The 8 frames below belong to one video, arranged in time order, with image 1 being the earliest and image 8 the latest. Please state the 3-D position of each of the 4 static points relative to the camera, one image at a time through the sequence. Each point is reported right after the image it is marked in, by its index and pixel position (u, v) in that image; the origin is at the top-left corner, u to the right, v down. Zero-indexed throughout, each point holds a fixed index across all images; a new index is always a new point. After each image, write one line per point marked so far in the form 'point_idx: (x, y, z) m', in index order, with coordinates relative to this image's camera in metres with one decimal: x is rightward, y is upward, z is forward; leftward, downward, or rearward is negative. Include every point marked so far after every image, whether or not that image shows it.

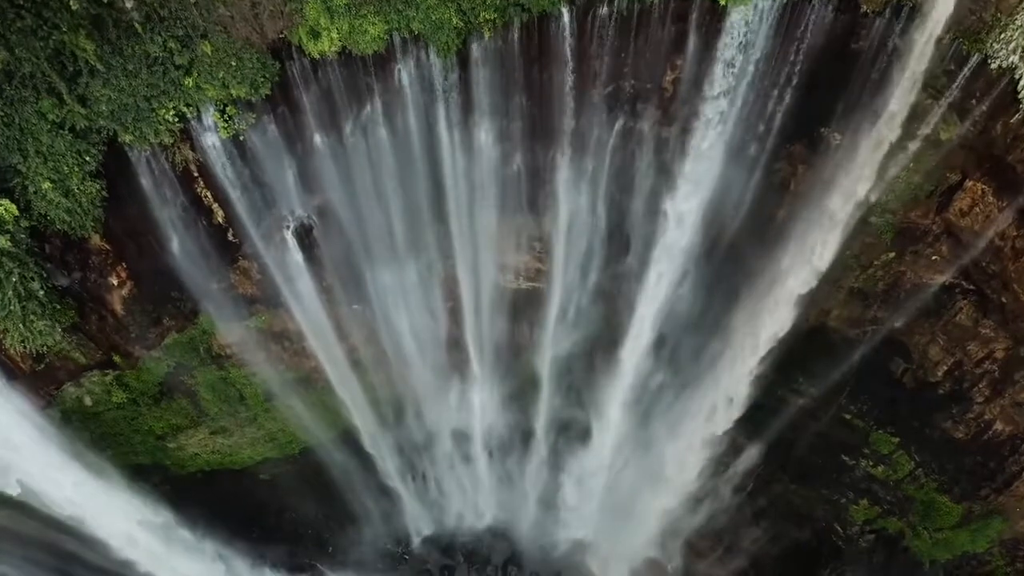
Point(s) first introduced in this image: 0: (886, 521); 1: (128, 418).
0: (+6.0, -3.8, +11.7) m
1: (-5.8, -2.0, +11.0) m
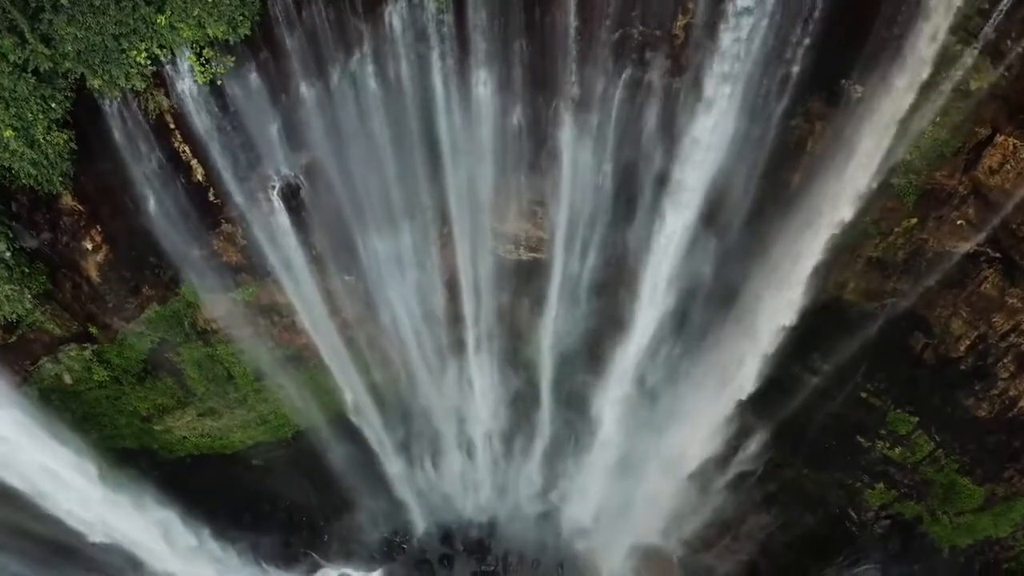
0: (+6.0, -3.4, +11.1) m
1: (-5.8, -1.6, +10.5) m
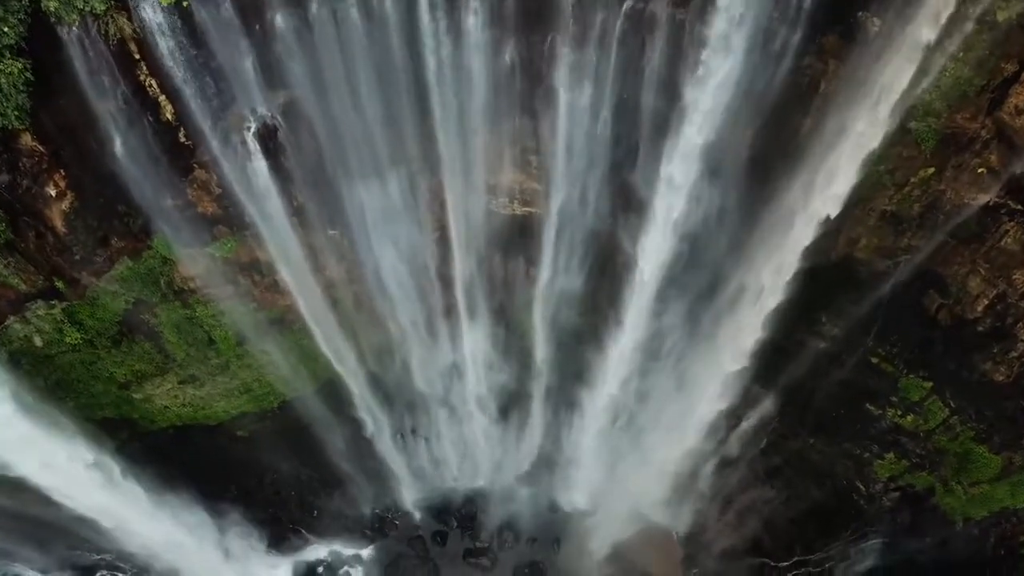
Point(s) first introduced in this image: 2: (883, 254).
0: (+5.9, -2.8, +10.7) m
1: (-5.9, -1.0, +10.0) m
2: (+4.8, +0.5, +9.4) m
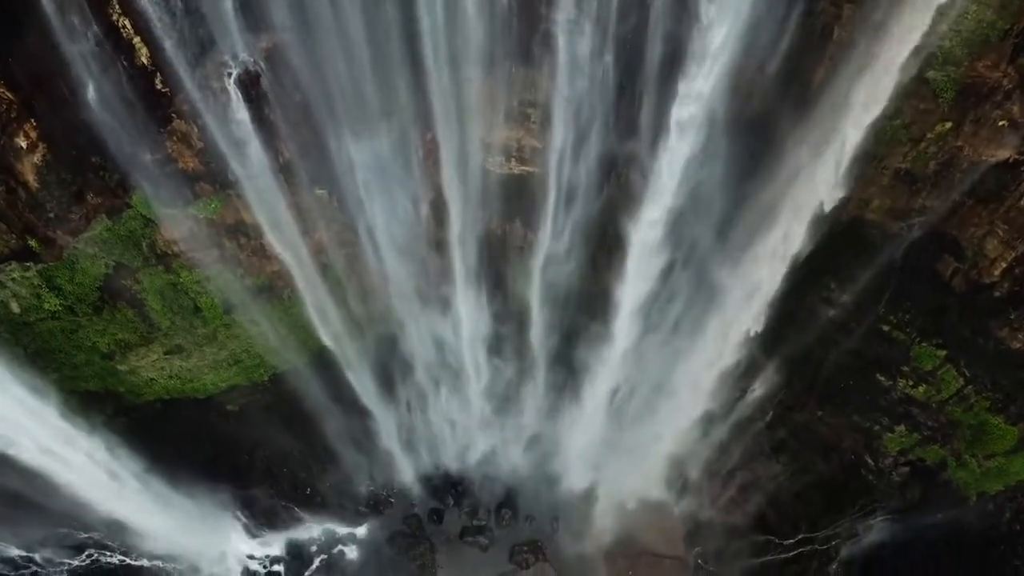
0: (+5.9, -2.3, +10.3) m
1: (-5.9, -0.6, +9.6) m
2: (+4.8, +0.9, +9.0) m
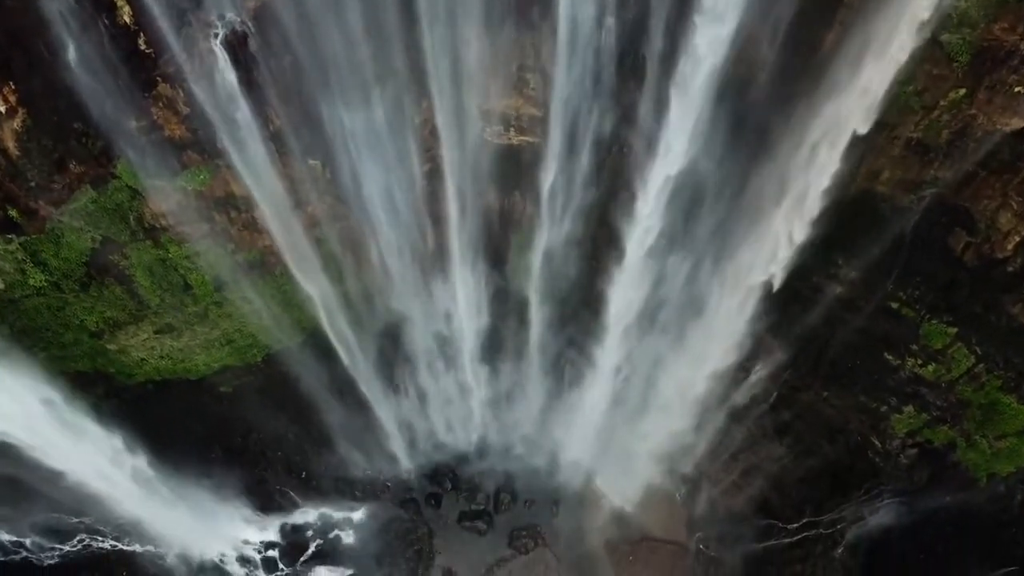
0: (+5.9, -2.0, +10.1) m
1: (-5.9, -0.3, +9.4) m
2: (+4.7, +1.2, +8.7) m
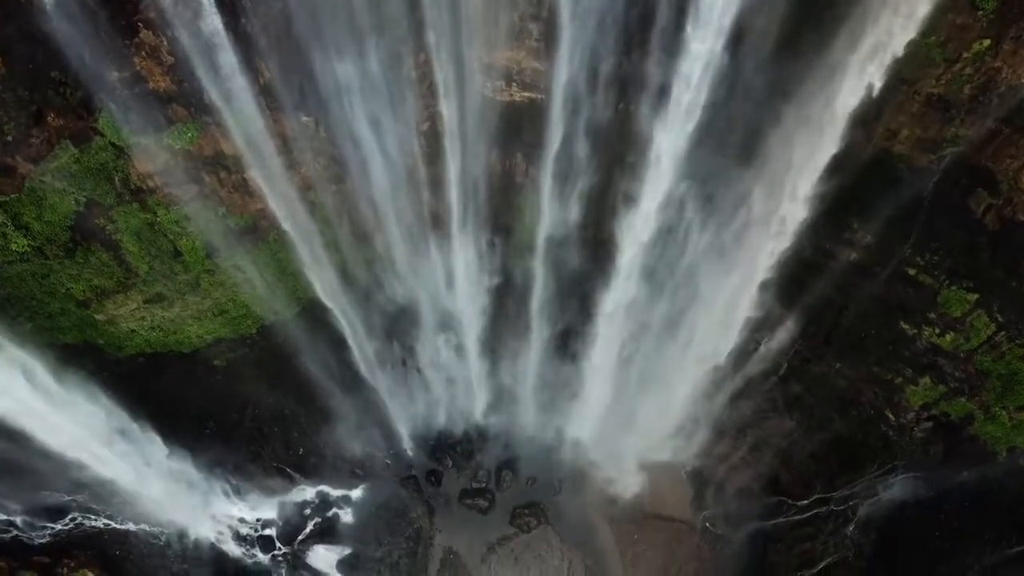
0: (+5.9, -1.5, +9.7) m
1: (-5.9, +0.2, +9.0) m
2: (+4.8, +1.6, +8.3) m
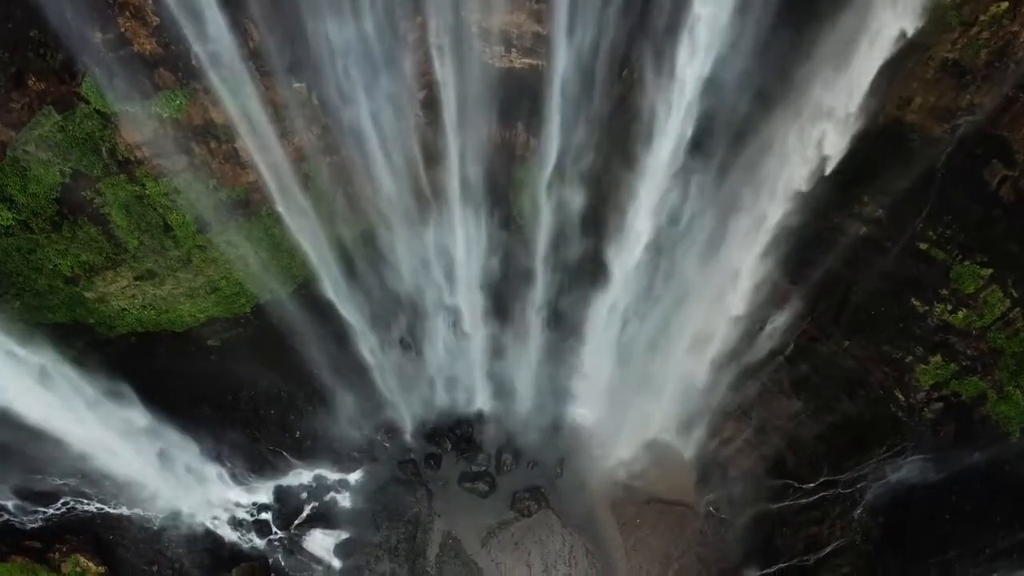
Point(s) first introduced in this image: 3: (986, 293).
0: (+5.9, -1.2, +9.5) m
1: (-5.9, +0.5, +8.8) m
2: (+4.8, +1.9, +8.0) m
3: (+5.8, -0.1, +8.8) m
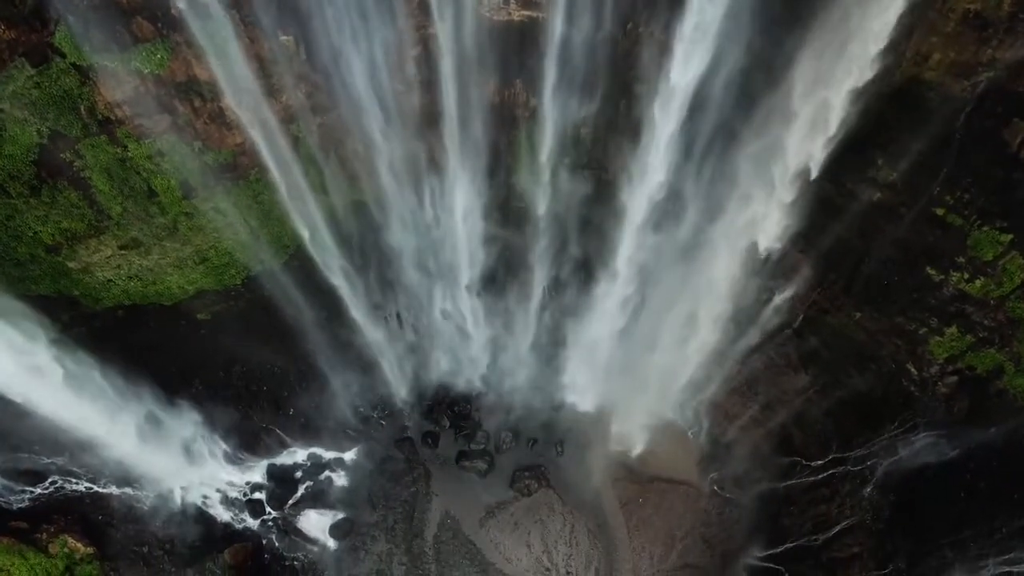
0: (+5.9, -0.8, +9.1) m
1: (-5.9, +0.8, +8.4) m
2: (+4.7, +2.3, +7.6) m
3: (+5.8, +0.3, +8.5) m
